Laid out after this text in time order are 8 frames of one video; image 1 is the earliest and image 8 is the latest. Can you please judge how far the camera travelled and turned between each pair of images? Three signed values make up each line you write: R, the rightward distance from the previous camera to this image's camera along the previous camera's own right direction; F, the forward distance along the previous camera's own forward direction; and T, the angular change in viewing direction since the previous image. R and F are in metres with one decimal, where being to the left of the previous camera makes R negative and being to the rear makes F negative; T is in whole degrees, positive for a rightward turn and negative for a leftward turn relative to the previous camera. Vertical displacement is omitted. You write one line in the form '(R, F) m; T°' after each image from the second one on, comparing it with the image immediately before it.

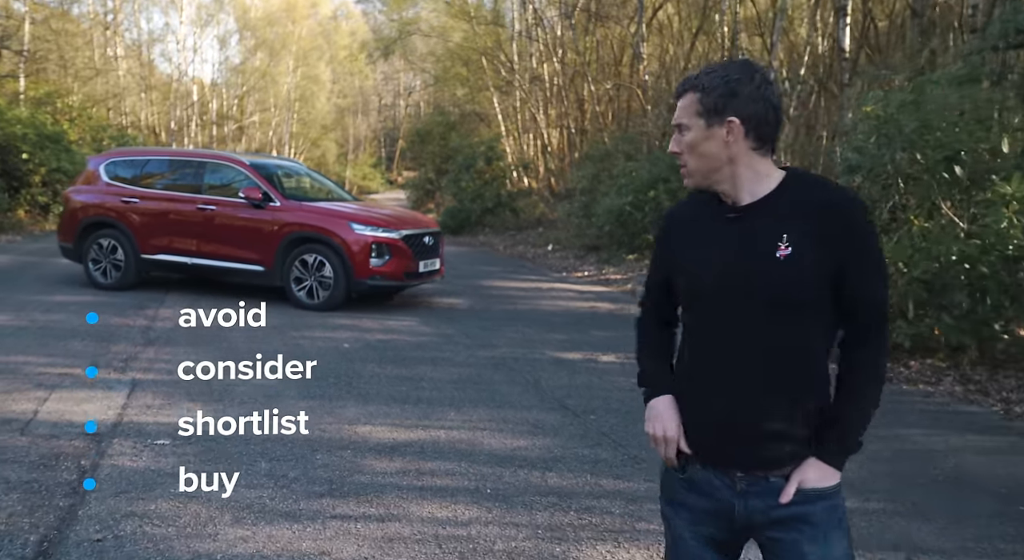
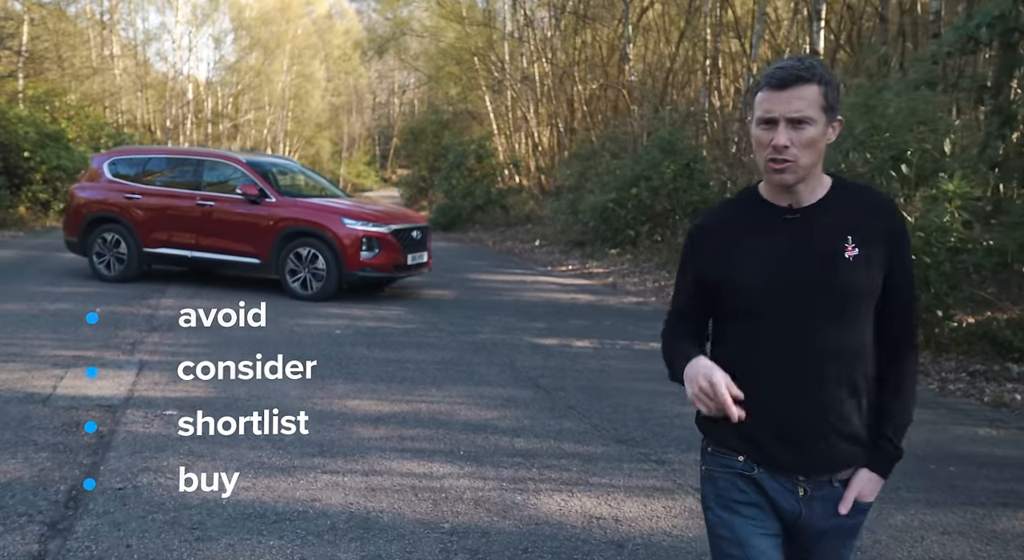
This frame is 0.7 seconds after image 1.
(+0.1, -0.6) m; 0°
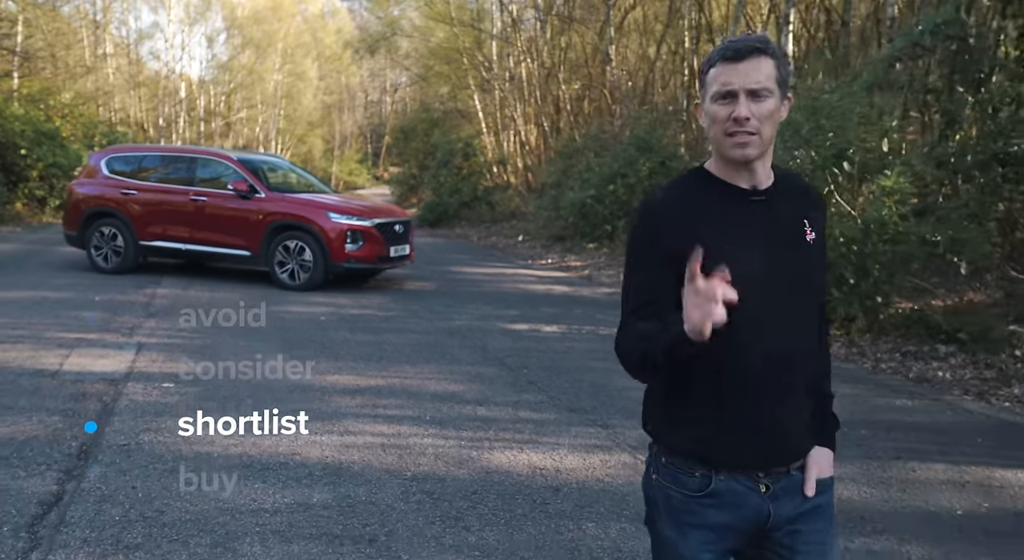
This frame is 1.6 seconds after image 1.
(+0.2, -0.6) m; 0°
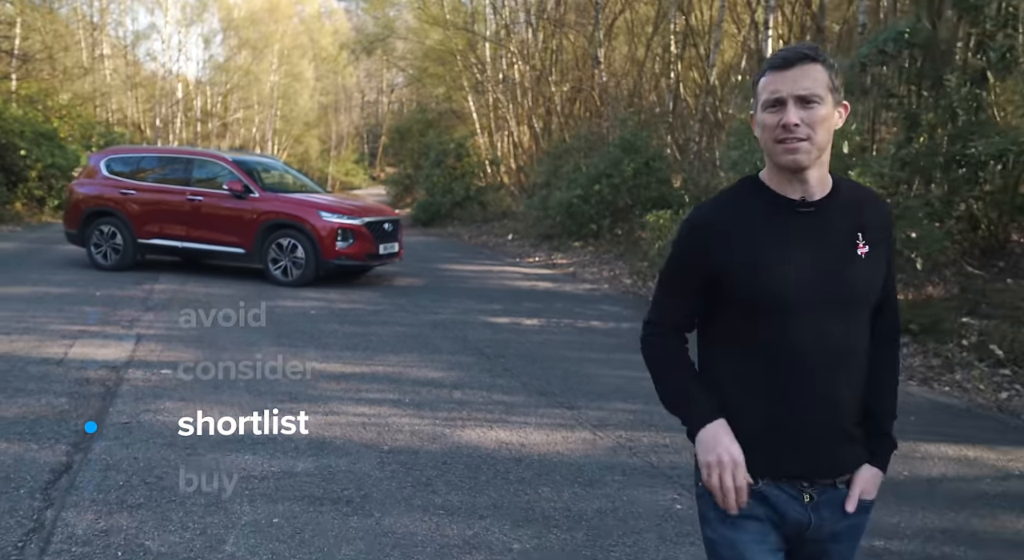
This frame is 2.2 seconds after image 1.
(+0.2, -0.5) m; 0°
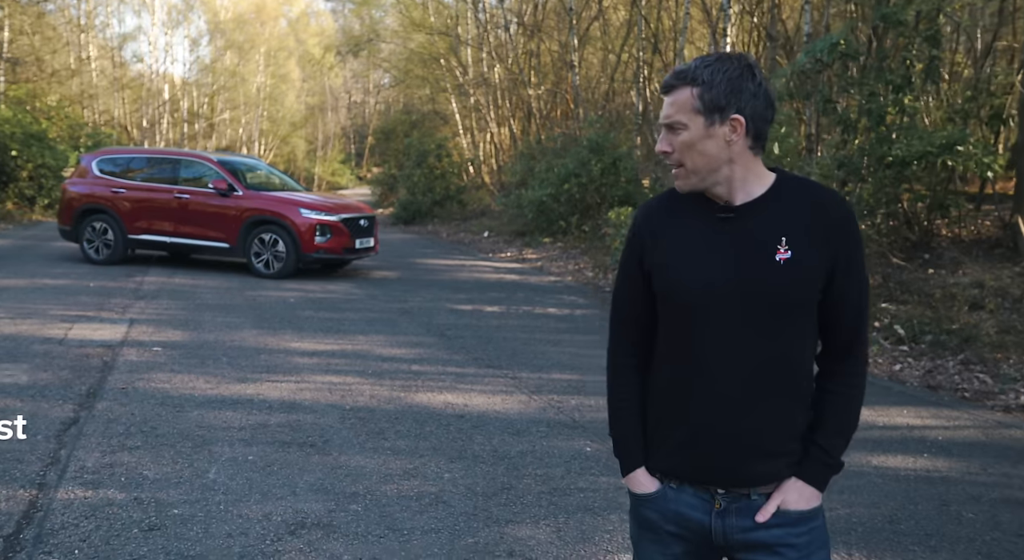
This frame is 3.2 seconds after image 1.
(+0.3, -0.9) m; +1°
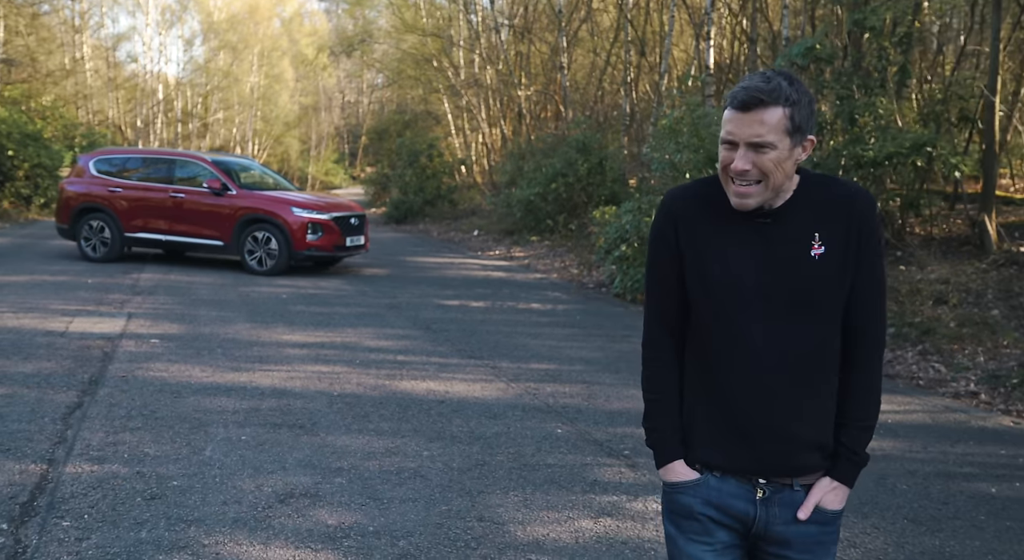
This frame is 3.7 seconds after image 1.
(+0.1, -0.4) m; 0°
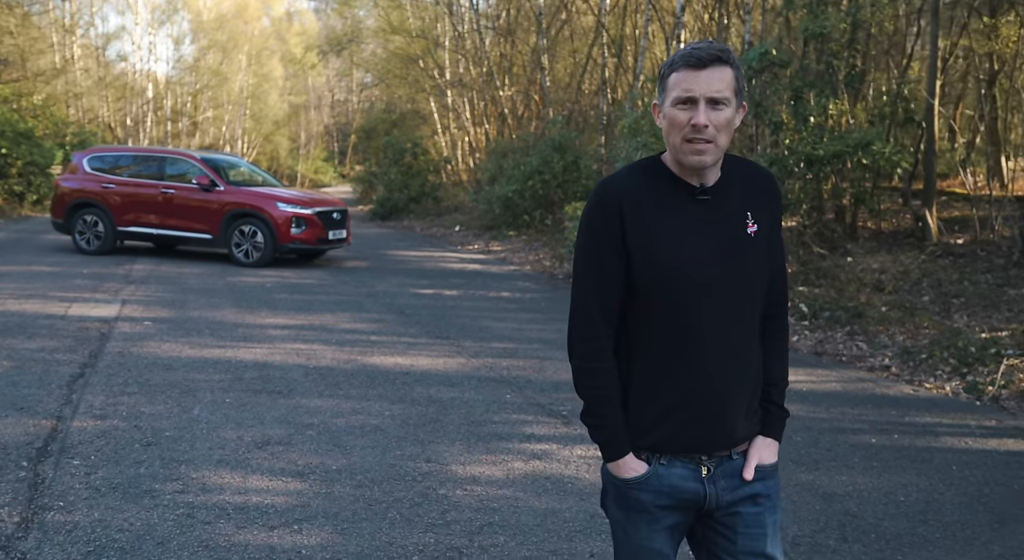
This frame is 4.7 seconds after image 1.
(+0.3, -0.8) m; +1°
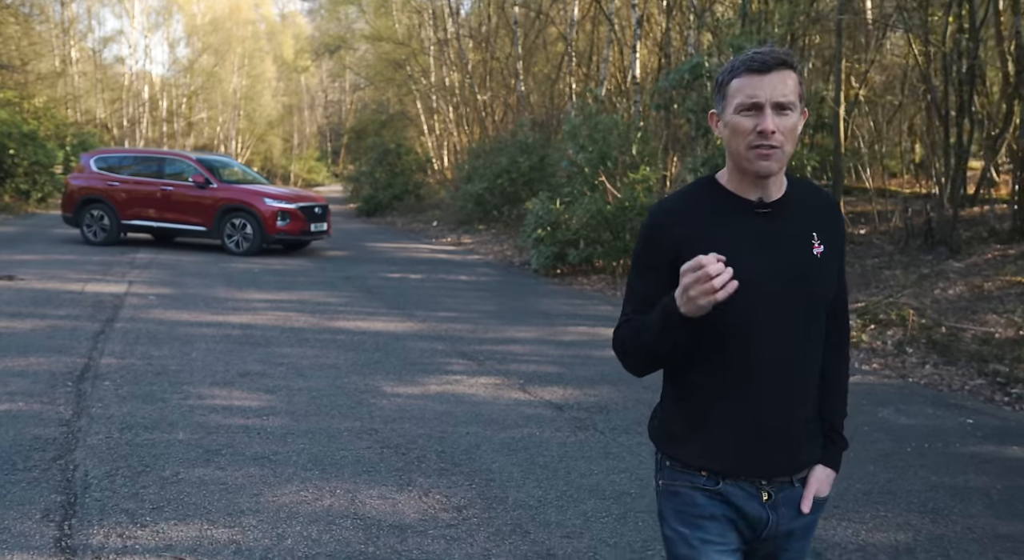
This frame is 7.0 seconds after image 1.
(+0.6, -1.7) m; 0°
